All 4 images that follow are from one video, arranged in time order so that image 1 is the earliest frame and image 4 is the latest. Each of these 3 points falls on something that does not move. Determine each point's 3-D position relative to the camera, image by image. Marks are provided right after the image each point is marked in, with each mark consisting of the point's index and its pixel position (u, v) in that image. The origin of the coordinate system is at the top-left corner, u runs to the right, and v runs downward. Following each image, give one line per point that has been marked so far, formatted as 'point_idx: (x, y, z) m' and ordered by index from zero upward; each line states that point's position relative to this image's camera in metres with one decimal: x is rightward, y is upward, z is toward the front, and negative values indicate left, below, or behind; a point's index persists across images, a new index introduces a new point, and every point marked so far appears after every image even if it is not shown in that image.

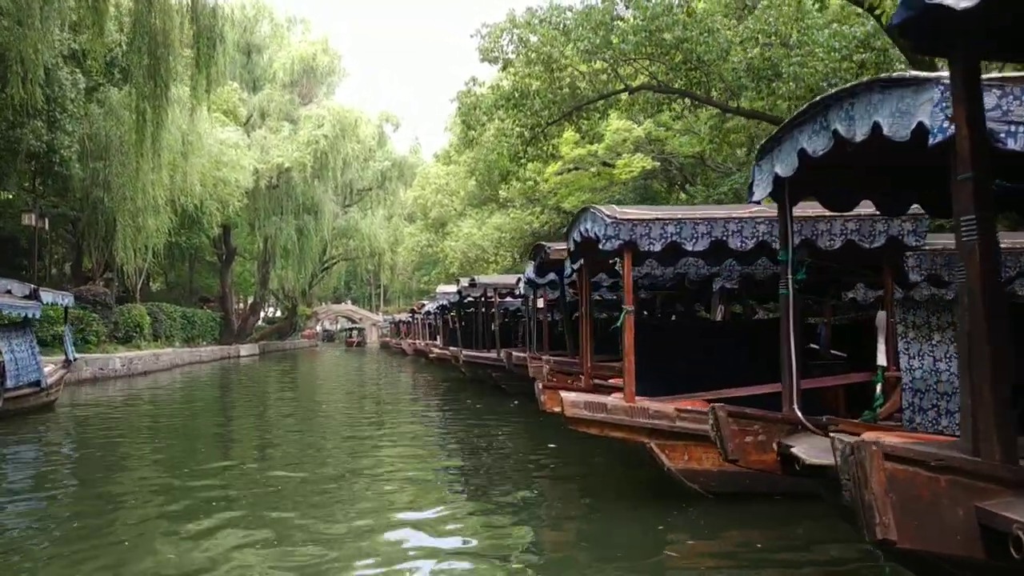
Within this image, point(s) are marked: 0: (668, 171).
0: (+3.8, +2.9, +19.5) m
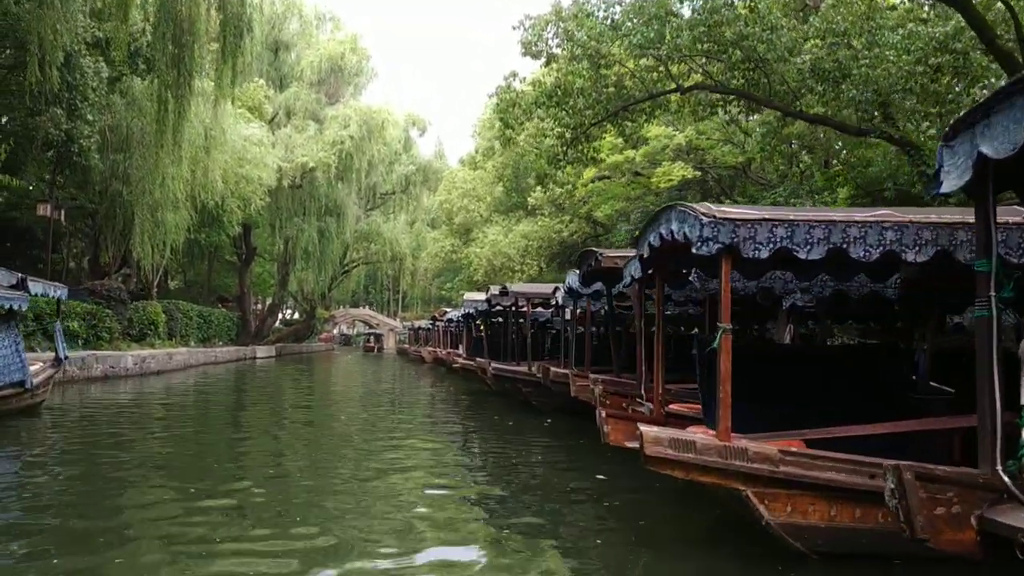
0: (+4.6, +2.5, +18.6) m
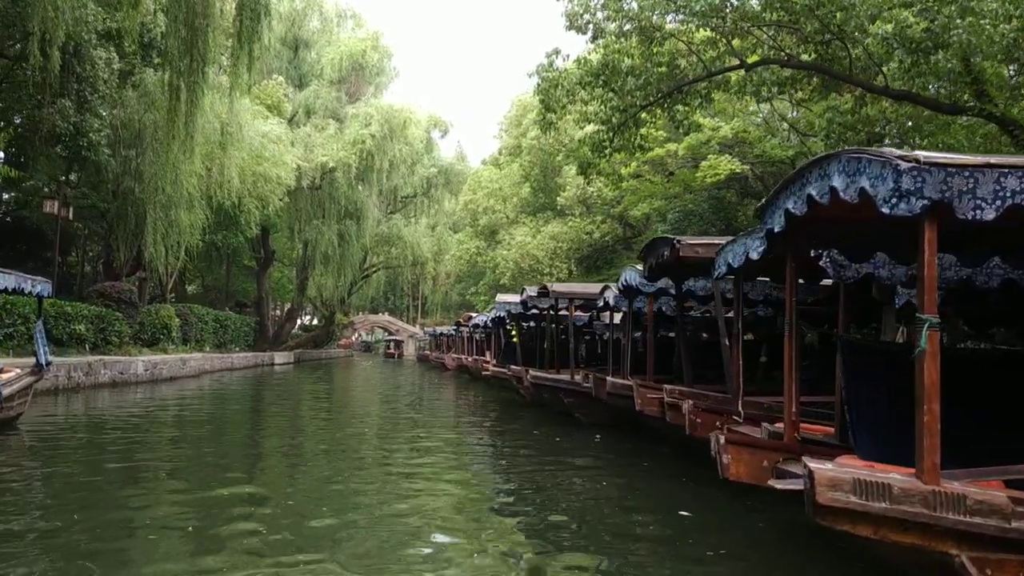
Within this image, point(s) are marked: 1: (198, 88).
0: (+5.3, +2.4, +17.4) m
1: (-6.1, +3.9, +15.4) m
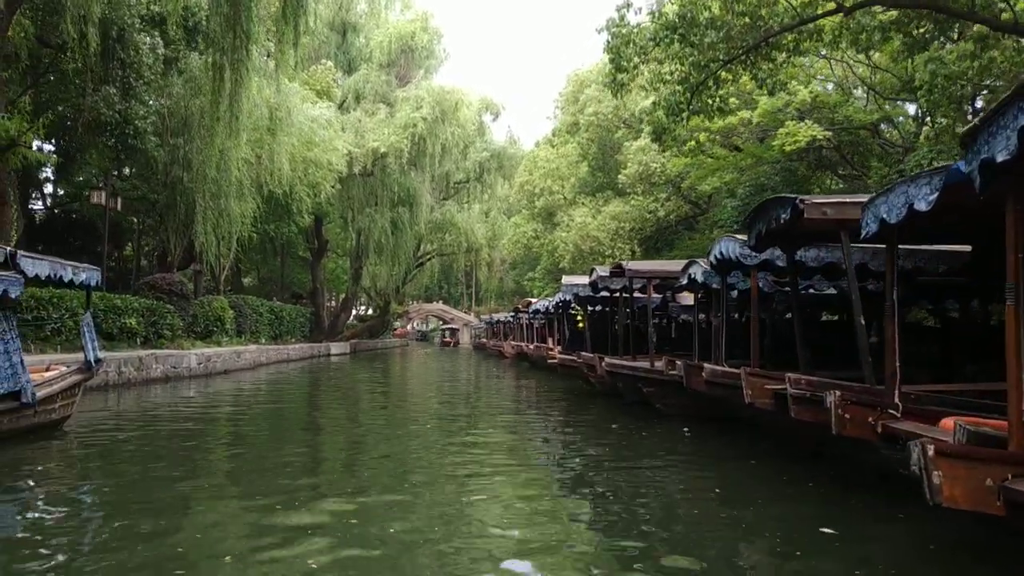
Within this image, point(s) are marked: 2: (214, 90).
0: (+6.6, +2.9, +16.0) m
1: (-5.0, +4.1, +14.7) m
2: (-5.5, +3.7, +14.7) m
